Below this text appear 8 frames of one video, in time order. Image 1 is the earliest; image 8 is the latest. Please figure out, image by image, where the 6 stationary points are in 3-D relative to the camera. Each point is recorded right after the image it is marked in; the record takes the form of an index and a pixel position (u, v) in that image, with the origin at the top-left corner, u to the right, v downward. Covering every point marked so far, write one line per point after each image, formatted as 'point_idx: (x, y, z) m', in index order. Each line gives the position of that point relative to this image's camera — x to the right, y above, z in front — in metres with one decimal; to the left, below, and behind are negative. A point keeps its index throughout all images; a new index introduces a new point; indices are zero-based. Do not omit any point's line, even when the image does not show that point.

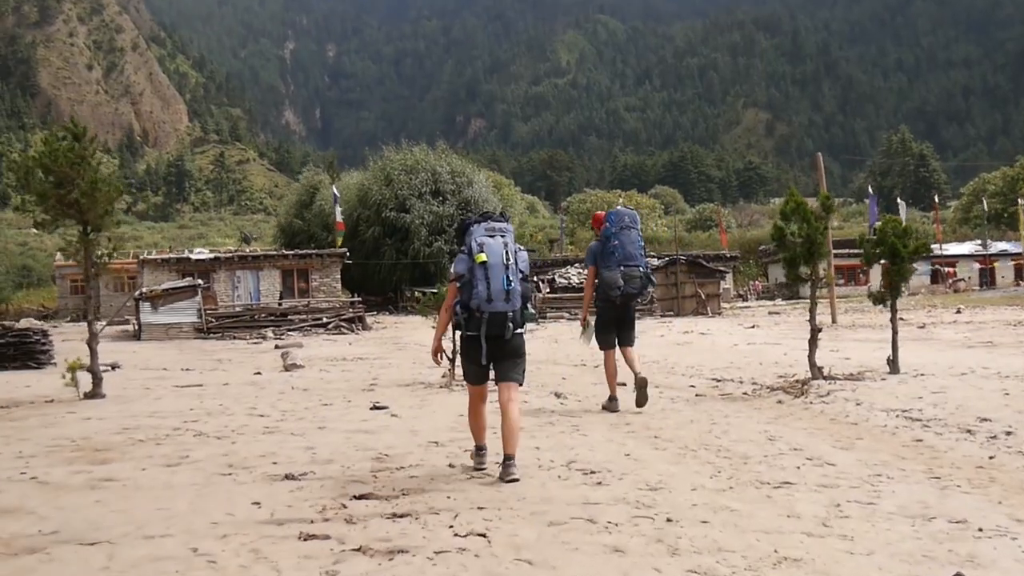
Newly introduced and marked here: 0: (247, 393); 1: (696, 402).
0: (-2.6, -1.0, +12.9) m
1: (+1.5, -0.9, +10.8) m
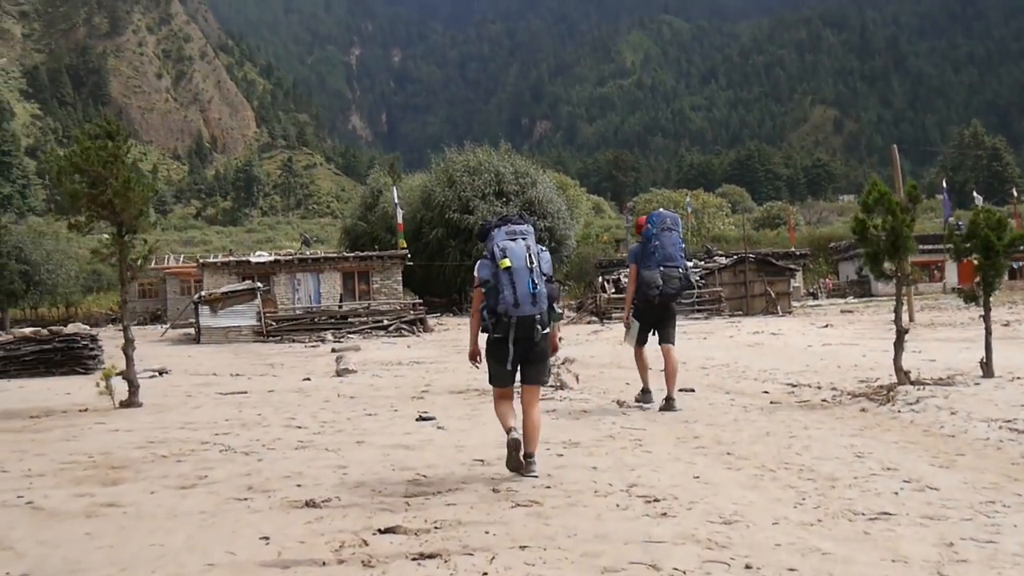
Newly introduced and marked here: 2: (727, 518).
0: (-2.1, -1.1, +12.1) m
1: (+2.0, -0.9, +9.9) m
2: (+0.8, -0.9, +5.1) m
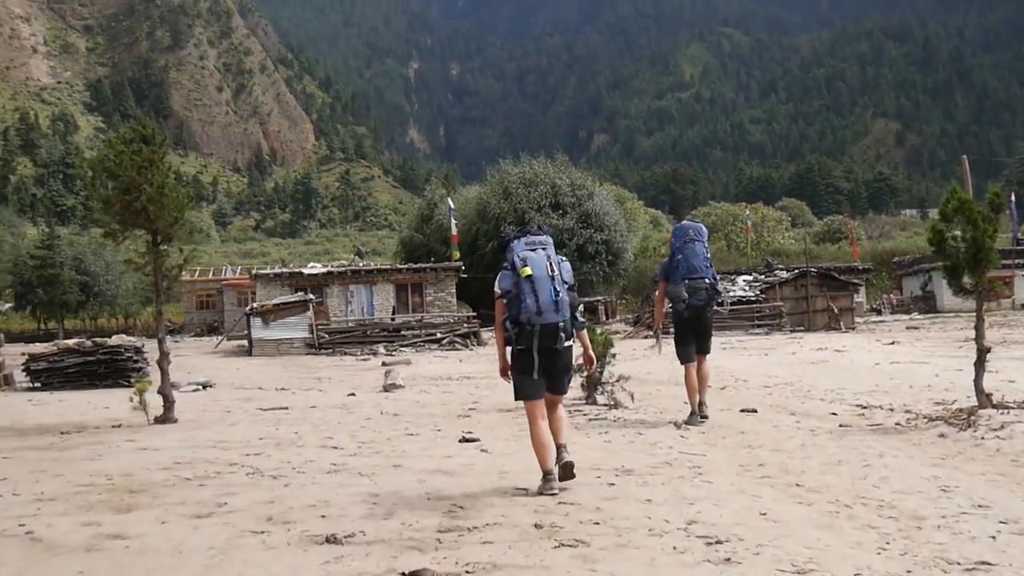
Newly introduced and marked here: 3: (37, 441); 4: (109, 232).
0: (-1.6, -1.2, +11.6) m
1: (+2.3, -1.0, +9.2) m
2: (+1.0, -1.0, +4.4) m
3: (-3.7, -1.2, +10.2) m
4: (-3.8, +0.5, +12.0) m
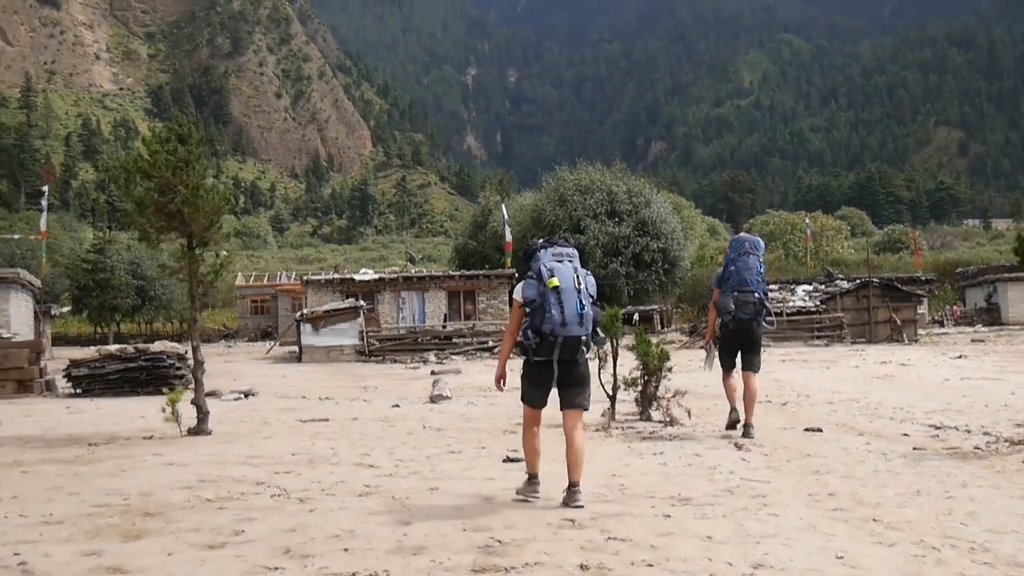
0: (-1.2, -1.2, +11.1) m
1: (+2.6, -1.1, +8.4) m
2: (+1.1, -1.0, +3.8) m
3: (-3.4, -1.2, +9.7) m
4: (-3.3, +0.5, +11.6) m
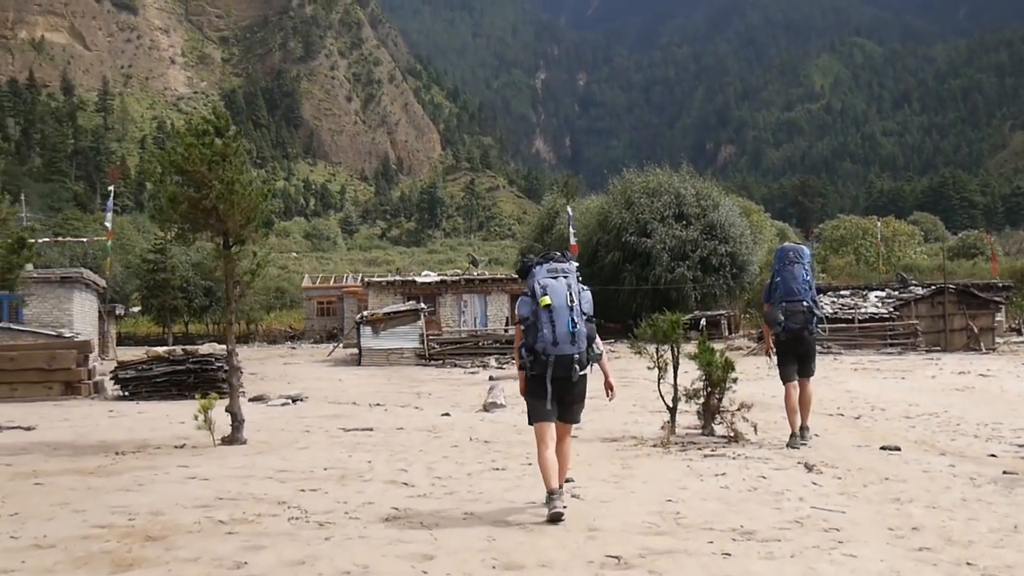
0: (-0.8, -1.3, +10.4) m
1: (+2.9, -1.2, +7.6) m
2: (+1.1, -1.0, +3.0) m
3: (-3.0, -1.2, +9.2) m
4: (-2.8, +0.5, +11.0) m
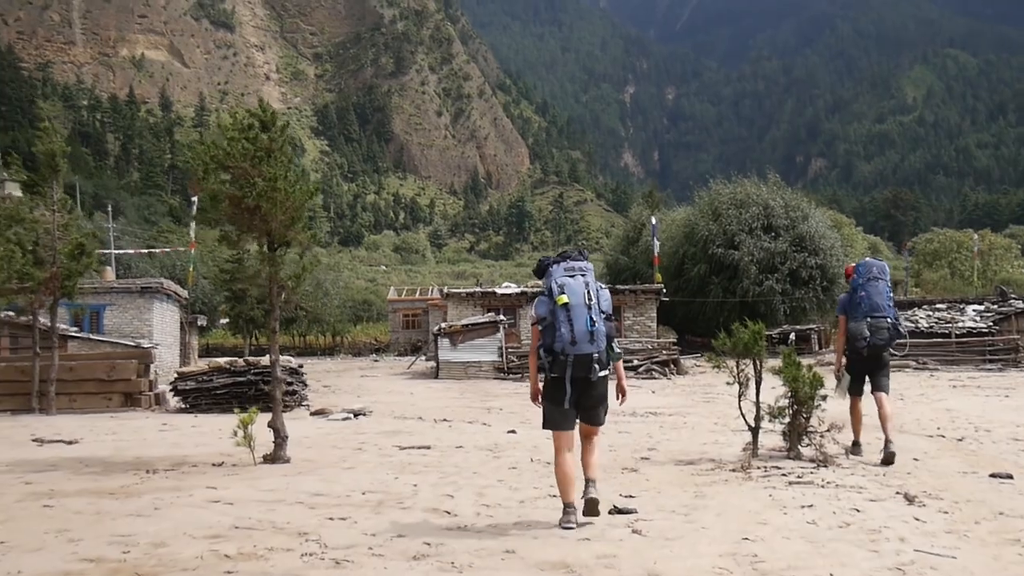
0: (-0.3, -1.3, +9.6) m
1: (+3.2, -1.2, +6.5) m
2: (+1.1, -1.0, +2.1) m
3: (-2.6, -1.3, +8.5) m
4: (-2.3, +0.4, +10.3) m
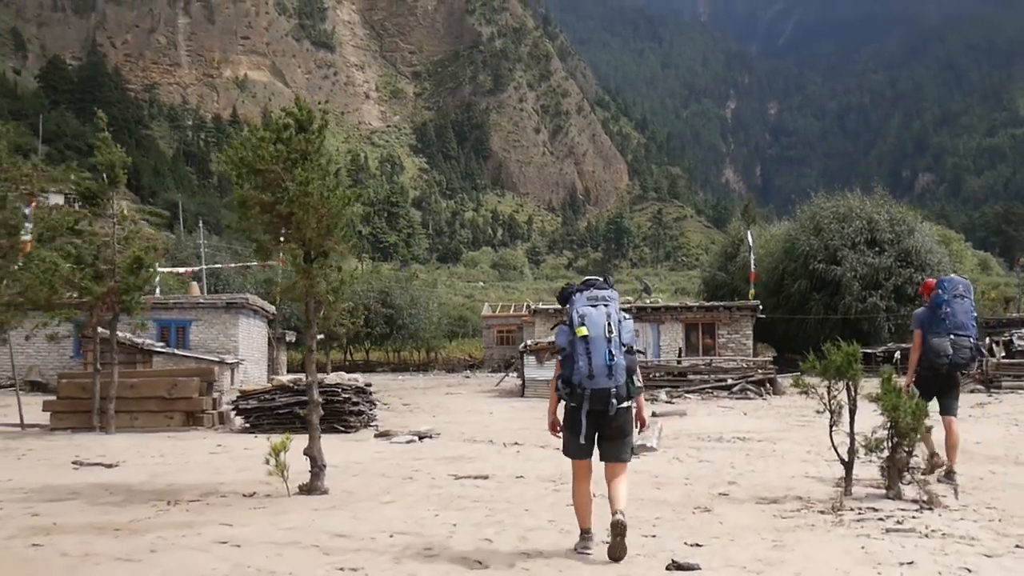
0: (+0.1, -1.4, +8.6) m
1: (+3.3, -1.2, +5.3) m
2: (+0.9, -1.0, +1.0) m
3: (-2.3, -1.3, +7.7) m
4: (-1.8, +0.3, +9.5) m
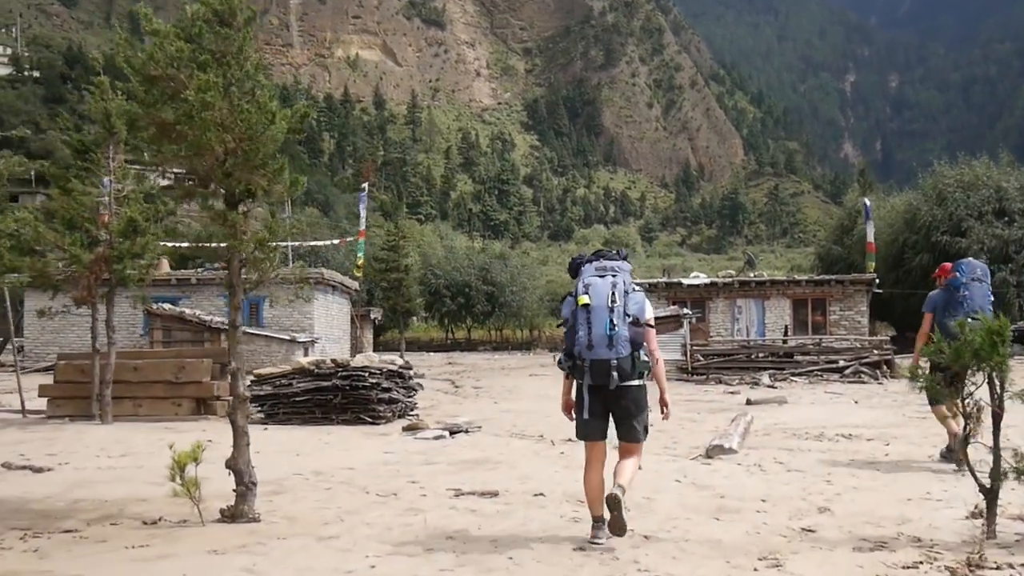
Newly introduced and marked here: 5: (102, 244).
0: (+0.1, -1.2, +6.1) m
1: (+3.0, -1.1, +2.5) m
2: (+0.2, -0.9, -1.5) m
3: (-2.4, -1.1, +5.4) m
4: (-1.8, +0.6, +7.2) m
5: (-4.2, +0.5, +13.4) m
